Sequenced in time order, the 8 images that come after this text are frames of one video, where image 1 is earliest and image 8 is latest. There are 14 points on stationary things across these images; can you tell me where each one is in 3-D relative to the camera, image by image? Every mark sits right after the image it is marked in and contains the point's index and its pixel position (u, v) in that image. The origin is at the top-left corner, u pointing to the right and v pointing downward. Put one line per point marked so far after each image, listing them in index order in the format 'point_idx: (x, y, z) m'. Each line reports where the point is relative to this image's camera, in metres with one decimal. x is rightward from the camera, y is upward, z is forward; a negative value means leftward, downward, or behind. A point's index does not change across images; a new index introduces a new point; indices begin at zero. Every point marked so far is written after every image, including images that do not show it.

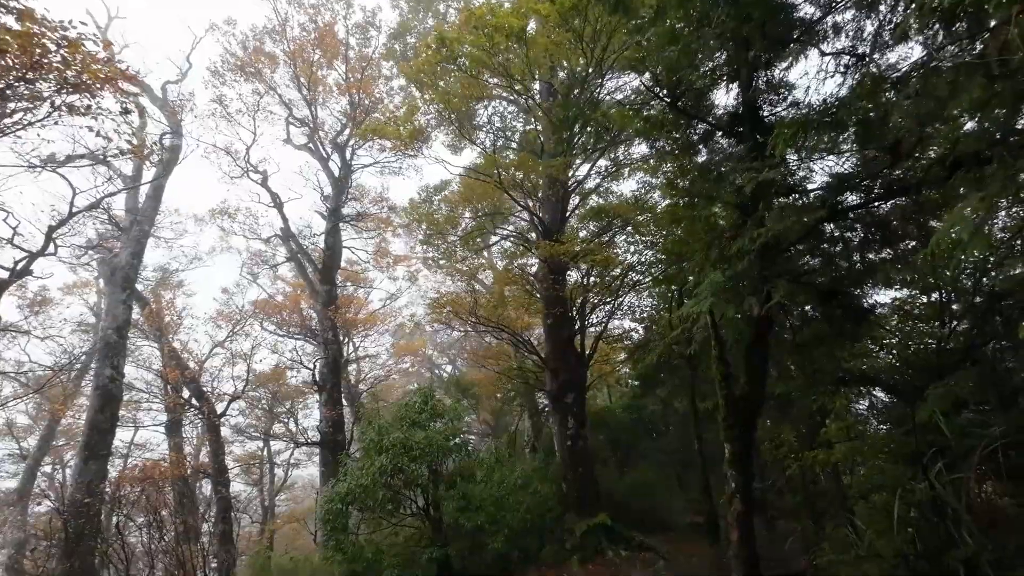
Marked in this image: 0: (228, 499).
0: (-7.4, -5.5, +12.7) m
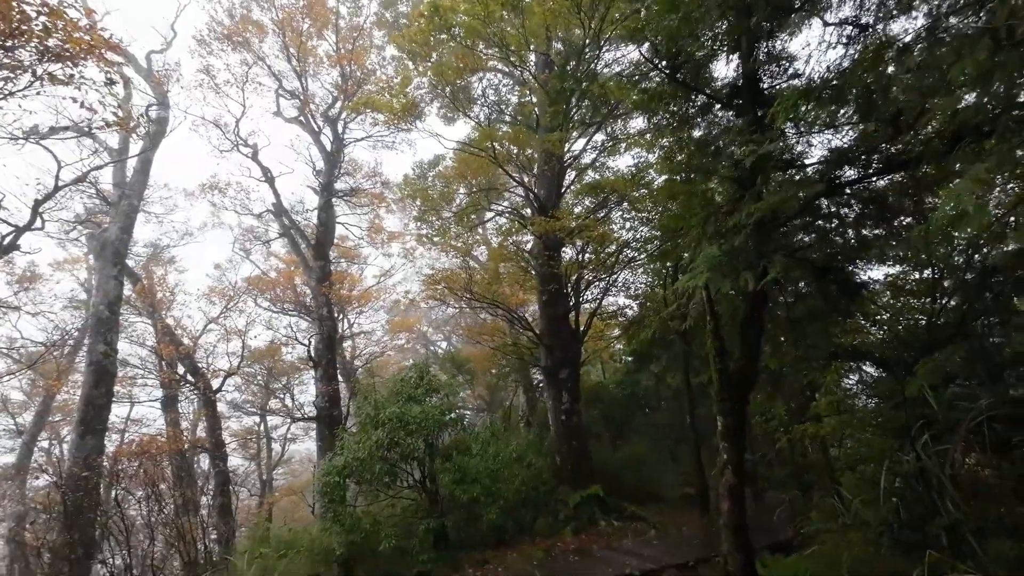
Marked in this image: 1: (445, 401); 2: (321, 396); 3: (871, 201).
0: (-7.6, -4.9, +12.8) m
1: (-1.1, -1.9, +8.1) m
2: (-4.2, -2.4, +10.7) m
3: (+4.5, +1.1, +6.1) m
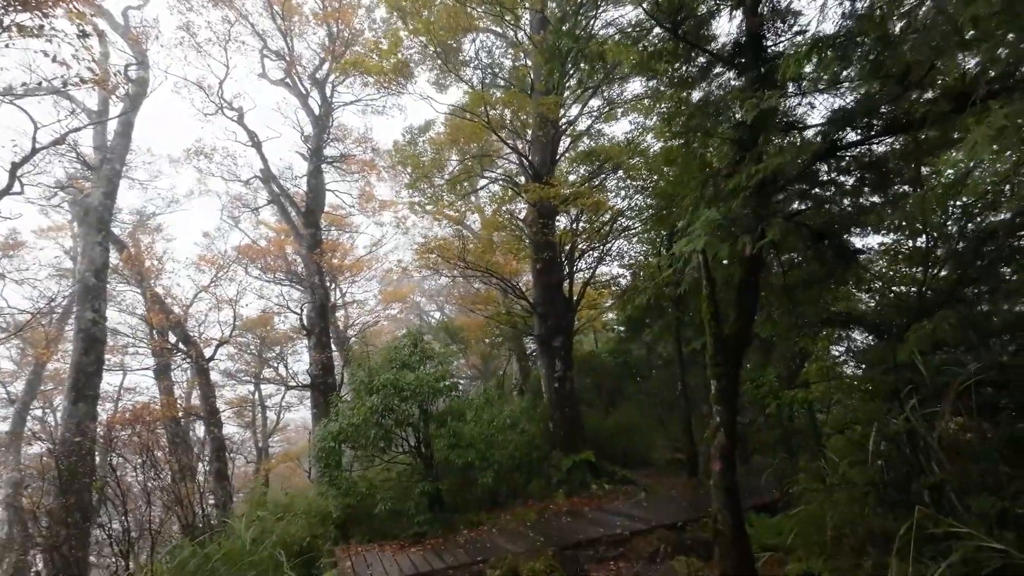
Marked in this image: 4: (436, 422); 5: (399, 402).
0: (-7.7, -4.0, +12.9) m
1: (-1.2, -1.3, +8.1) m
2: (-4.4, -1.7, +10.7) m
3: (+4.4, +1.5, +6.0) m
4: (-1.2, -2.1, +7.5) m
5: (-1.7, -1.7, +7.3) m
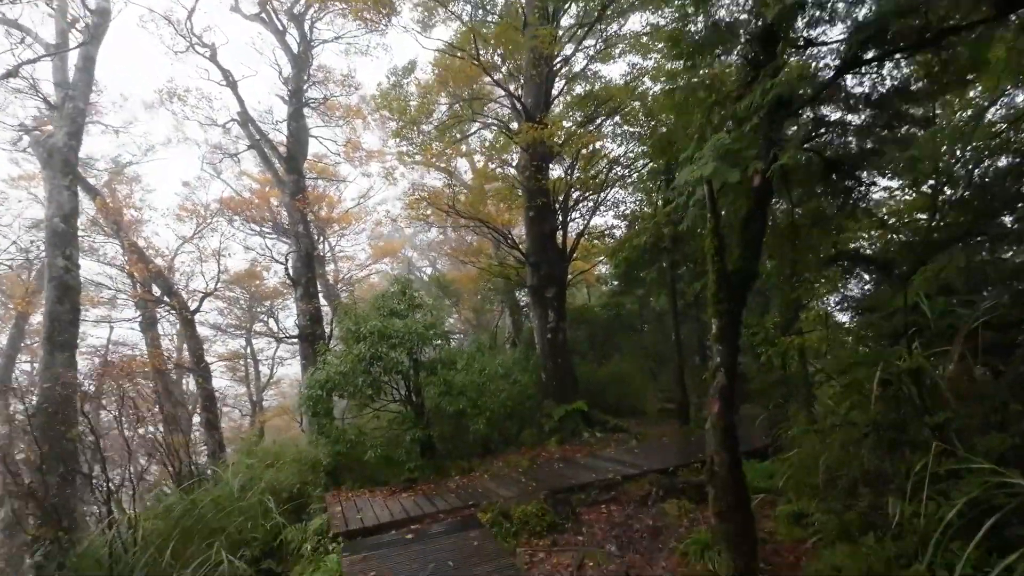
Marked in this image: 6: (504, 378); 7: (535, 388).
0: (-7.9, -2.7, +12.9) m
1: (-1.4, -0.5, +7.9) m
2: (-4.5, -0.6, +10.5) m
3: (+4.3, +2.2, +5.6) m
4: (-1.3, -1.2, +7.3) m
5: (-1.8, -0.9, +7.1) m
6: (-0.2, -1.9, +10.5) m
7: (+0.5, -2.3, +11.2) m
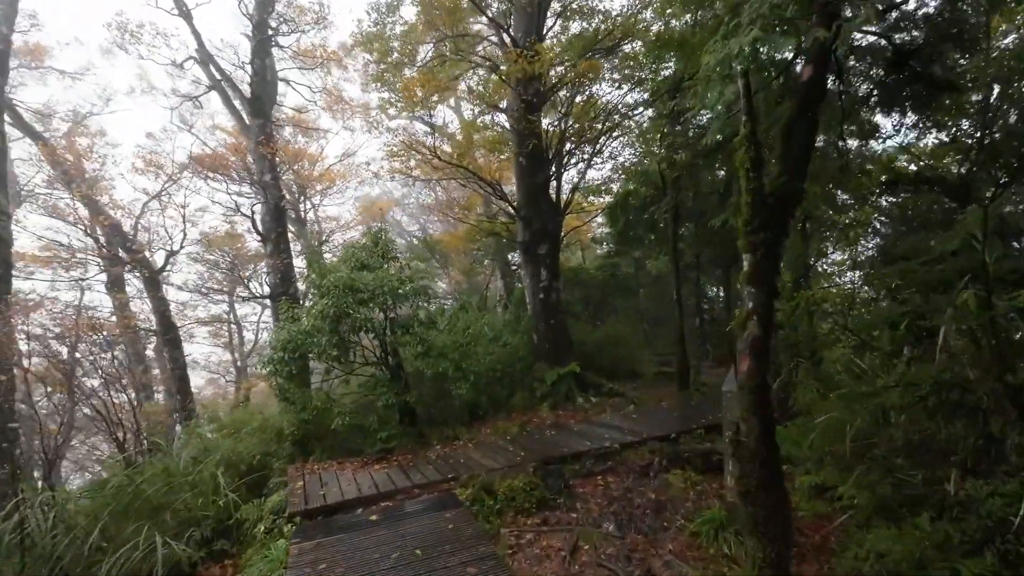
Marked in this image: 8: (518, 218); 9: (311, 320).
0: (-8.2, -1.7, +12.1) m
1: (-1.5, +0.3, +7.1) m
2: (-4.7, +0.3, +9.6) m
3: (+4.2, +2.8, +4.7) m
4: (-1.5, -0.6, +6.6) m
5: (-2.0, -0.2, +6.3) m
6: (-0.4, -1.0, +9.8) m
7: (+0.3, -1.4, +10.6) m
8: (+0.2, +1.6, +10.9) m
9: (-2.6, -0.4, +6.2) m
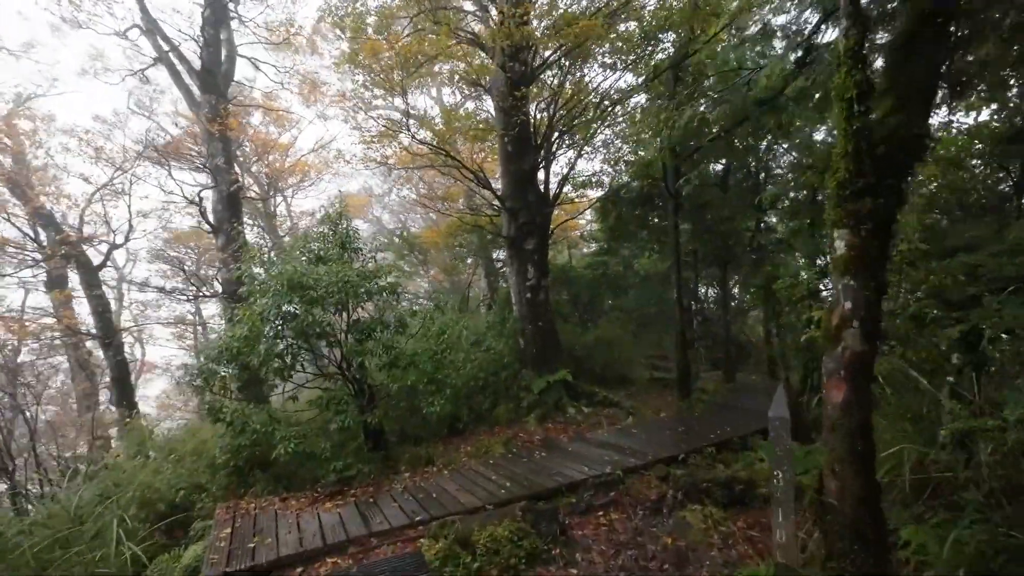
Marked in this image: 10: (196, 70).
0: (-8.5, -1.6, +10.8) m
1: (-1.7, +0.3, +6.0) m
2: (-5.0, +0.3, +8.5) m
3: (+4.0, +2.8, +3.8) m
4: (-1.7, -0.5, +5.5) m
5: (-2.2, -0.2, +5.2) m
6: (-0.7, -1.0, +8.8) m
7: (0.0, -1.4, +9.6) m
8: (-0.2, +1.6, +9.9) m
9: (-2.7, -0.4, +5.1) m
10: (-6.1, +4.2, +9.4) m
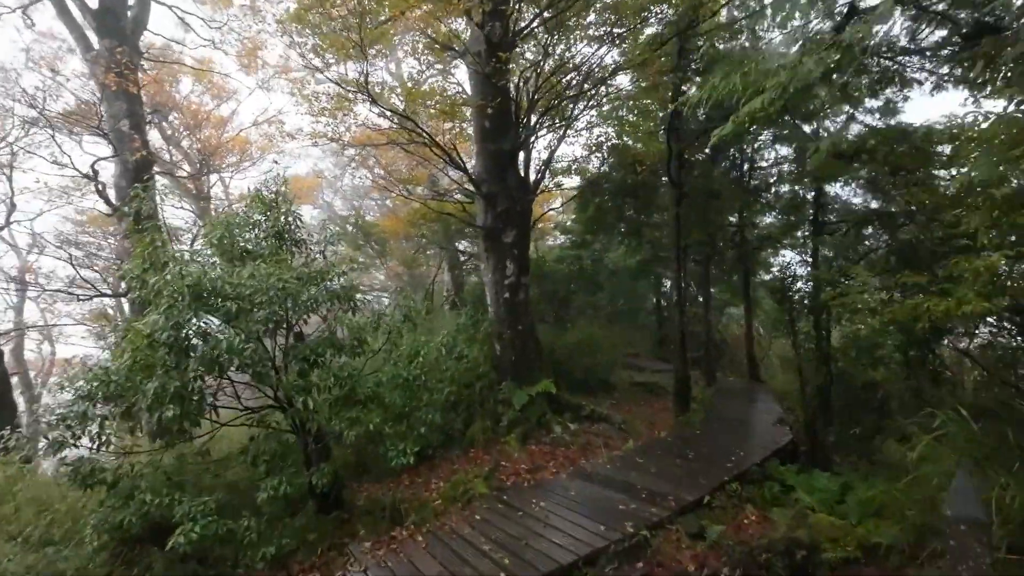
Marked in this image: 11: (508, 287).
0: (-9.0, -1.5, +8.8) m
1: (-1.8, +0.3, +4.6) m
2: (-5.3, +0.4, +6.7) m
3: (+4.2, +2.6, +2.8) m
4: (-1.7, -0.6, +4.1) m
5: (-2.2, -0.3, +3.7) m
6: (-1.0, -1.0, +7.5) m
7: (-0.4, -1.3, +8.3) m
8: (-0.6, +1.6, +8.6) m
9: (-2.7, -0.5, +3.6) m
10: (-6.4, +4.3, +7.5) m
11: (-0.1, 0.0, +8.5) m
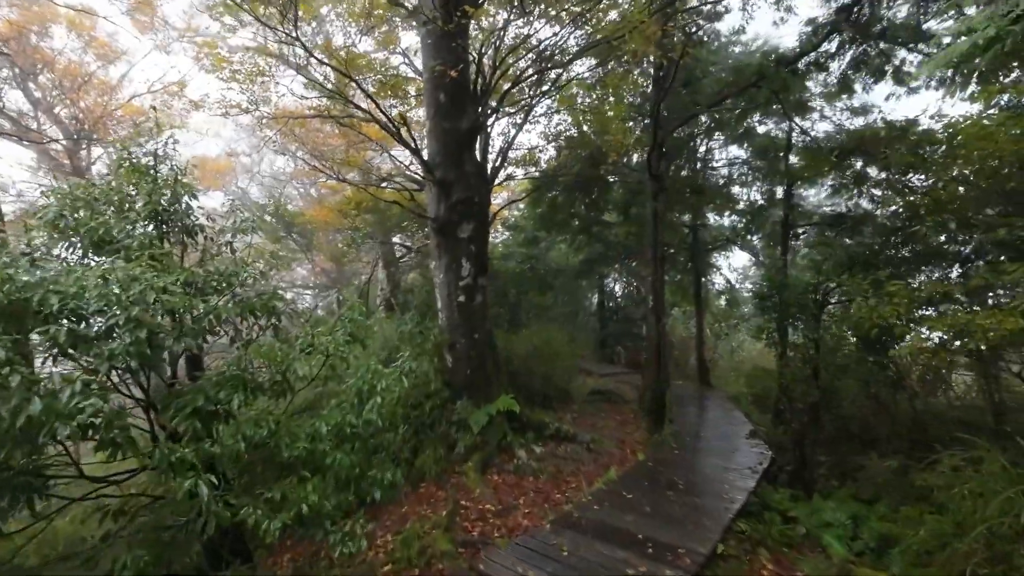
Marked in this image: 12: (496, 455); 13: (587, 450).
0: (-9.6, -1.5, +6.4) m
1: (-1.9, +0.2, +3.2) m
2: (-5.7, +0.4, +4.8) m
3: (+4.3, +2.5, +2.3) m
4: (-1.7, -0.6, +2.8) m
5: (-2.1, -0.3, +2.3) m
6: (-1.5, -1.0, +6.2) m
7: (-1.0, -1.4, +7.1) m
8: (-1.2, +1.6, +7.3) m
9: (-2.7, -0.5, +2.1) m
10: (-6.8, +4.3, +5.4) m
11: (-0.7, 0.0, +7.3) m
12: (-0.2, -2.3, +6.6) m
13: (+1.1, -2.3, +7.0) m
